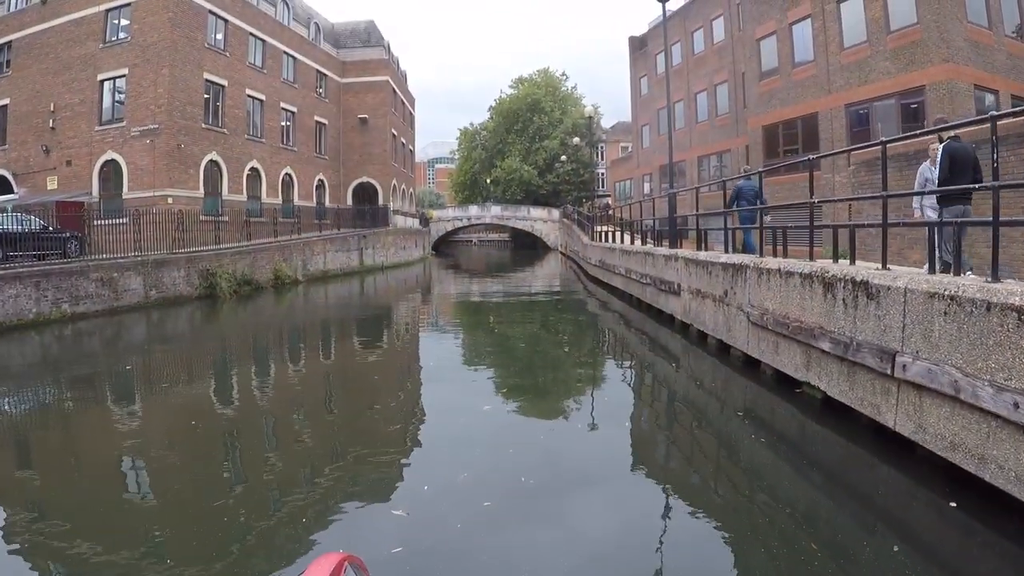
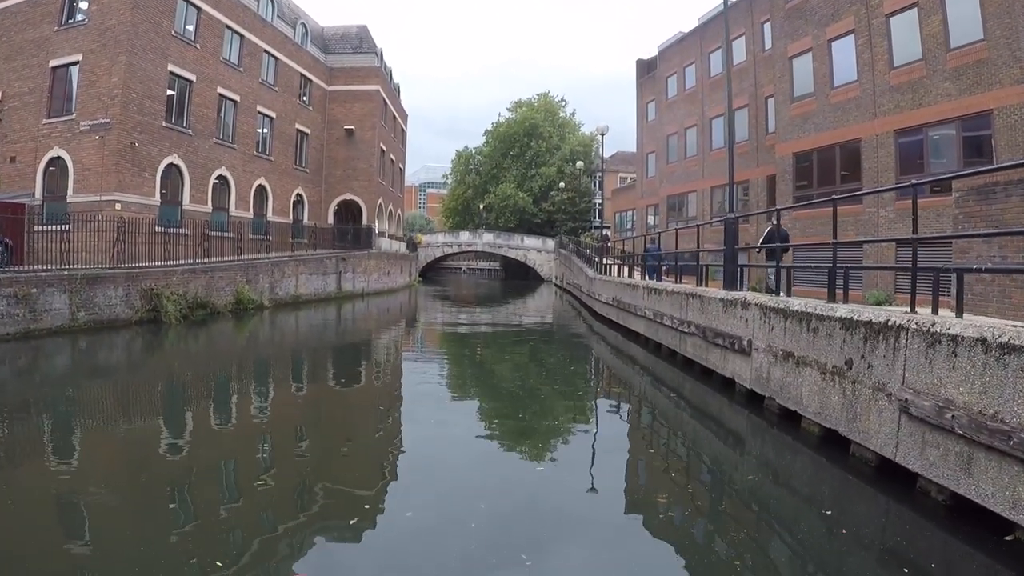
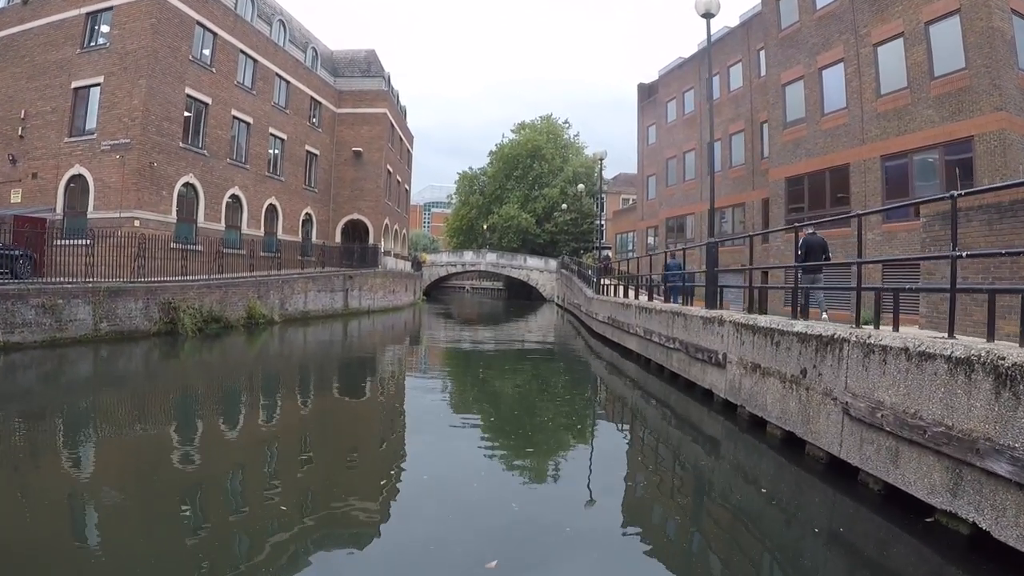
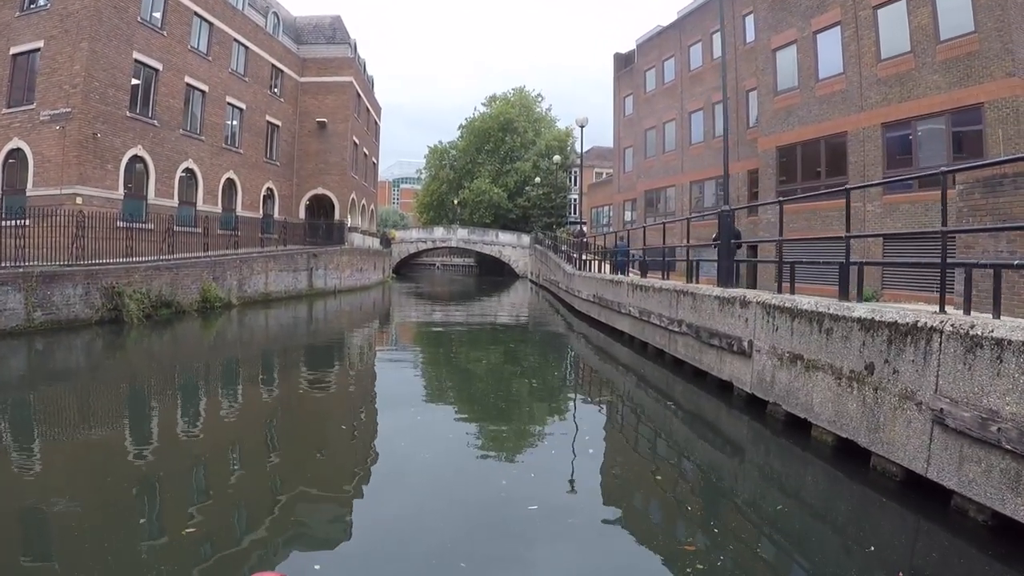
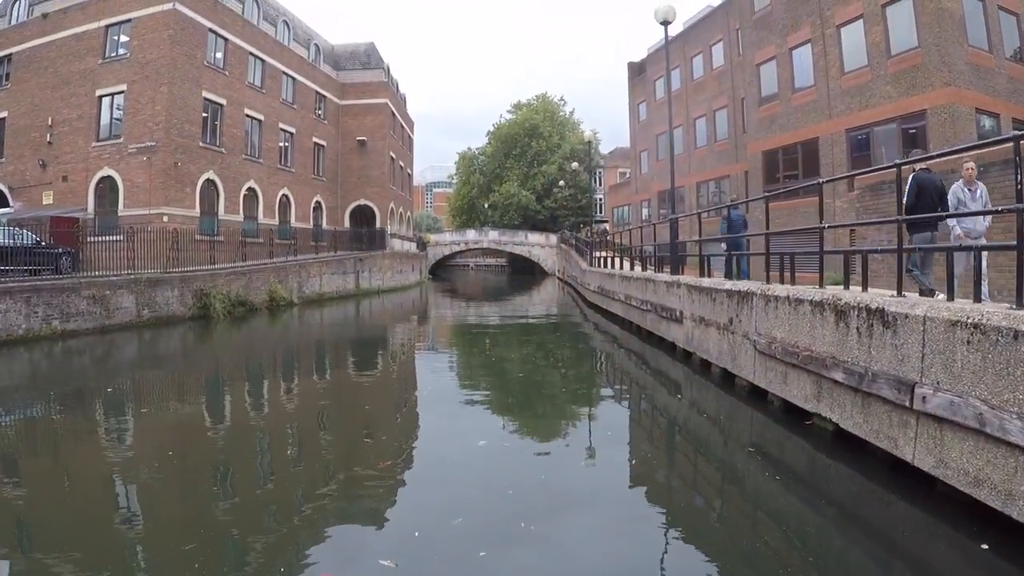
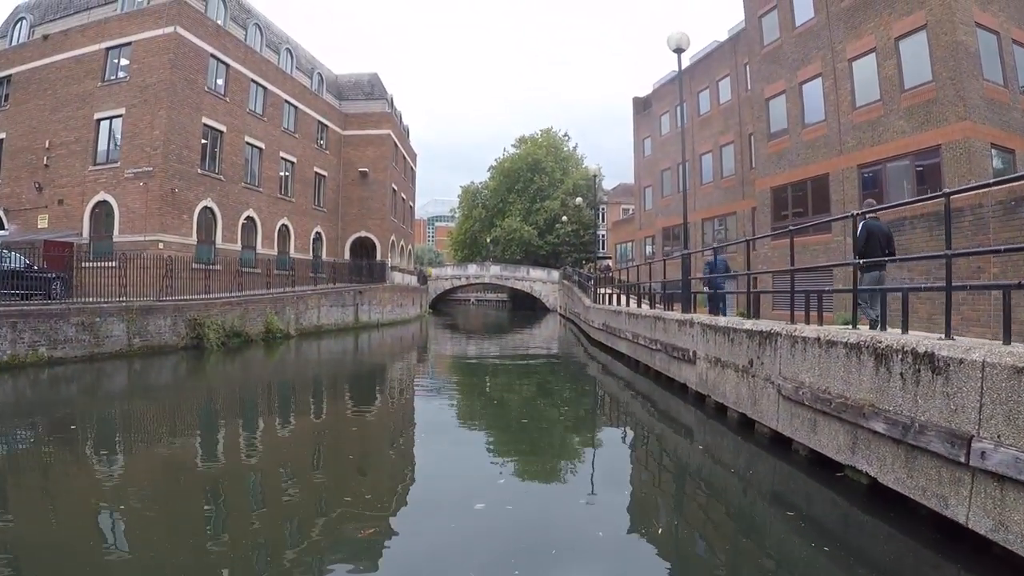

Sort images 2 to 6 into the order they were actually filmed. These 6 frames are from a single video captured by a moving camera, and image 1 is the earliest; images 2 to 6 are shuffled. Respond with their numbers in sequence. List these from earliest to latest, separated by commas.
5, 6, 3, 2, 4
